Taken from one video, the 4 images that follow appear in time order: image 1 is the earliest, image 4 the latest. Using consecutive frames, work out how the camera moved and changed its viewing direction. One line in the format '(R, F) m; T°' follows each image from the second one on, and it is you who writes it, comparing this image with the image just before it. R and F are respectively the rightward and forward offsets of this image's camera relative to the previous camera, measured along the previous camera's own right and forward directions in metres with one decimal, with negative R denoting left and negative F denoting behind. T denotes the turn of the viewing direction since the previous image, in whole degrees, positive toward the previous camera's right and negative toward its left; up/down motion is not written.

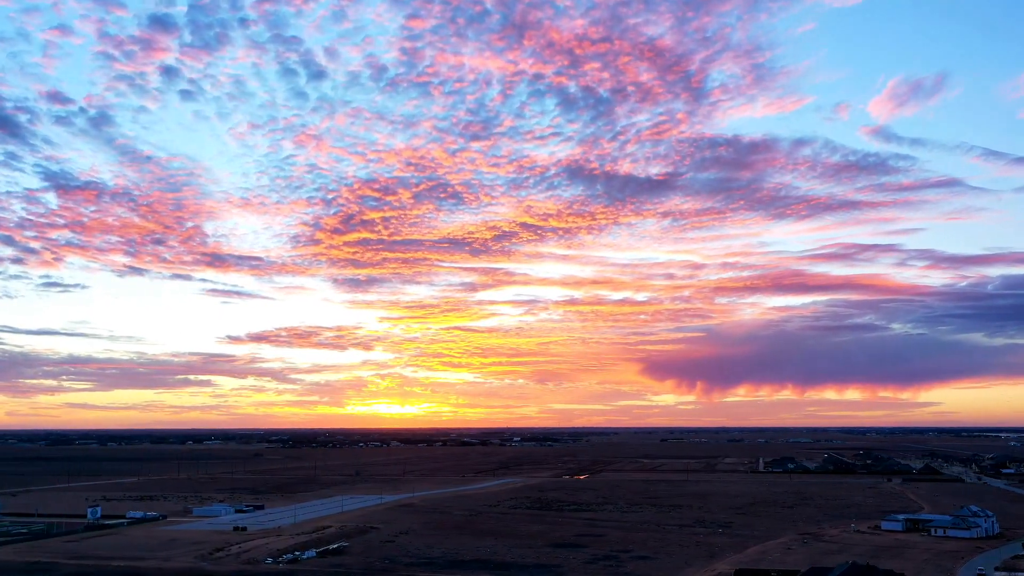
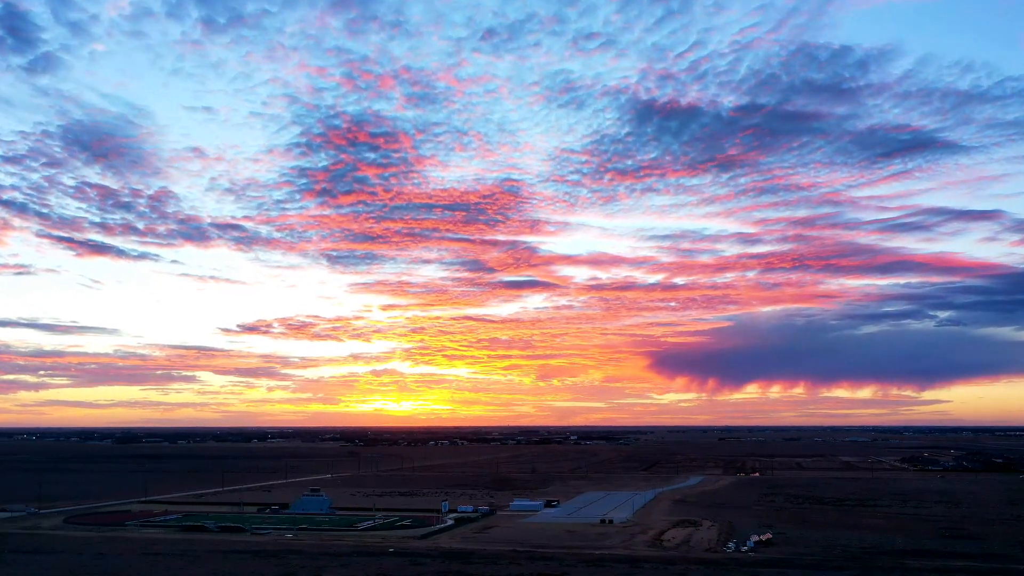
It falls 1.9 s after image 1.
(-8.1, -0.5) m; -5°
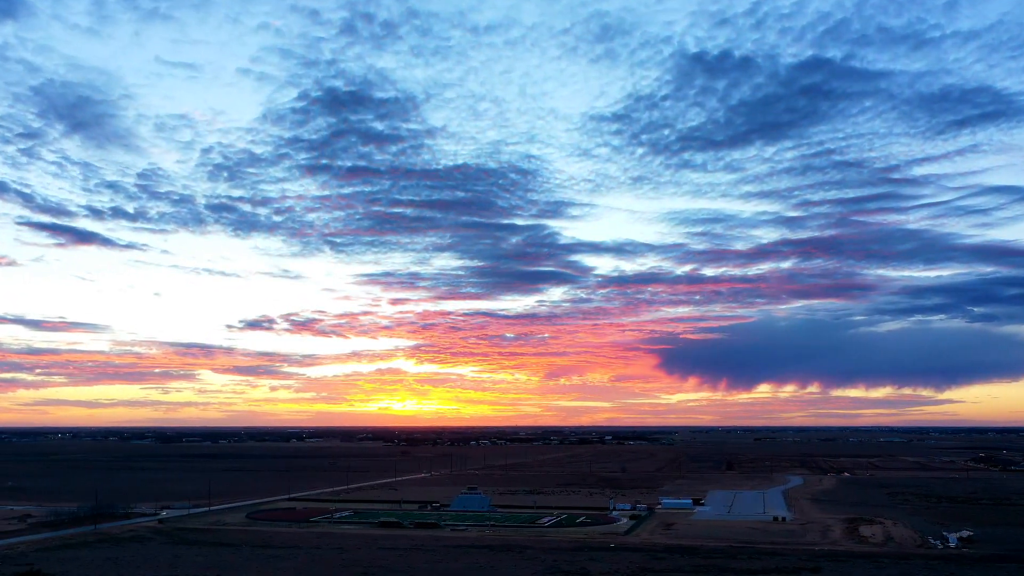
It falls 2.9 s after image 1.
(-3.7, -0.8) m; -3°
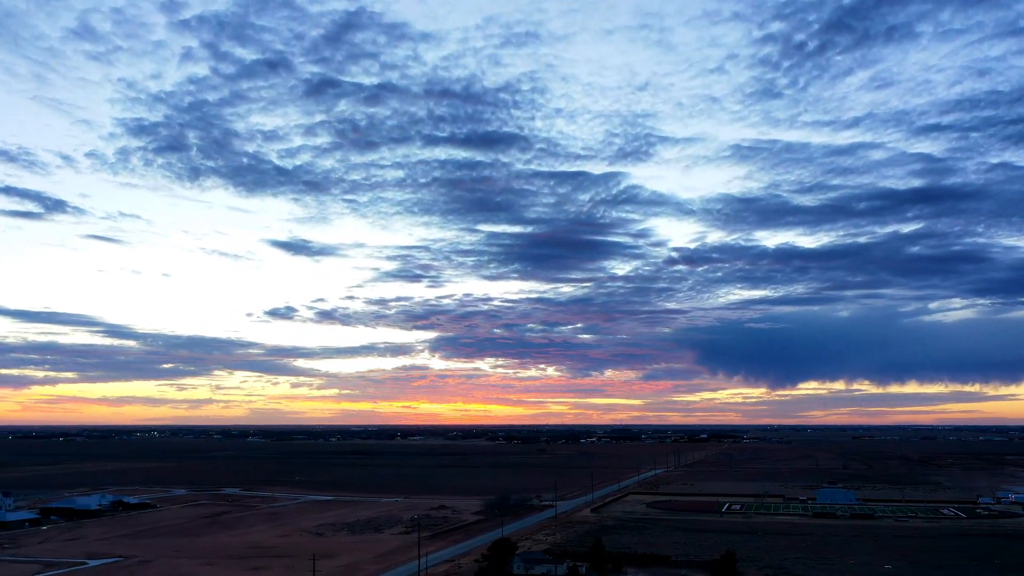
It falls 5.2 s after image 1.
(-8.9, -3.2) m; -6°
